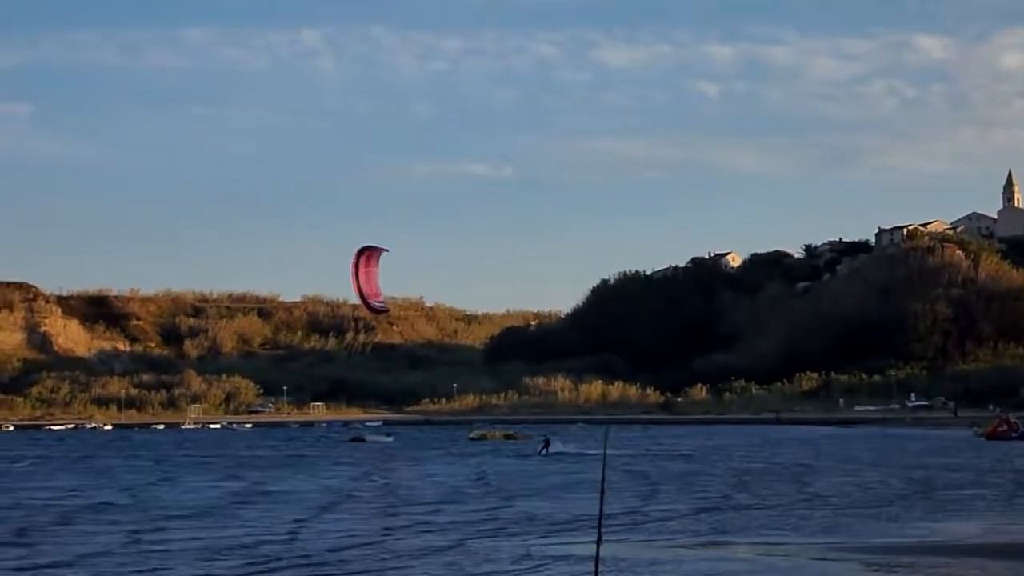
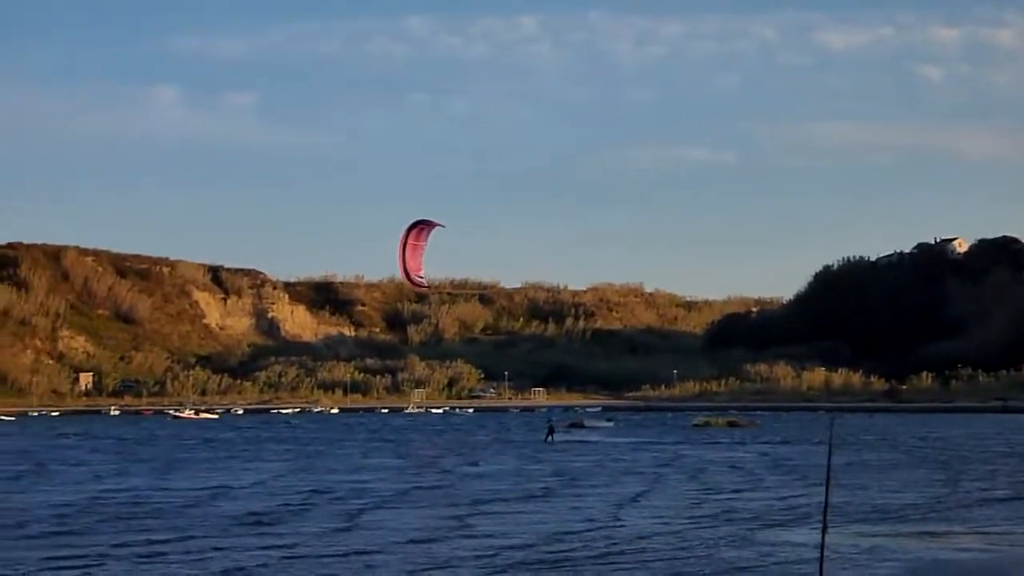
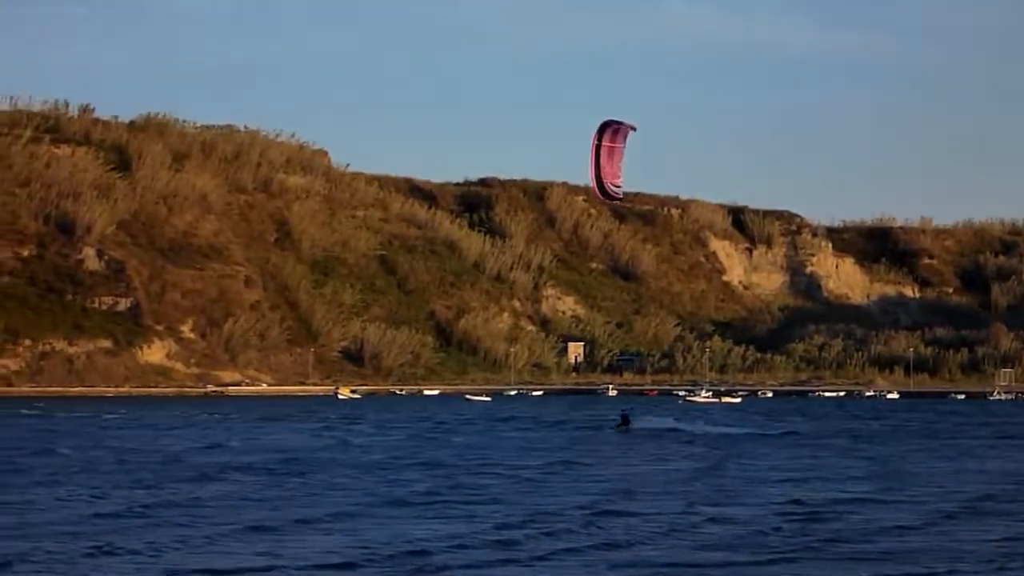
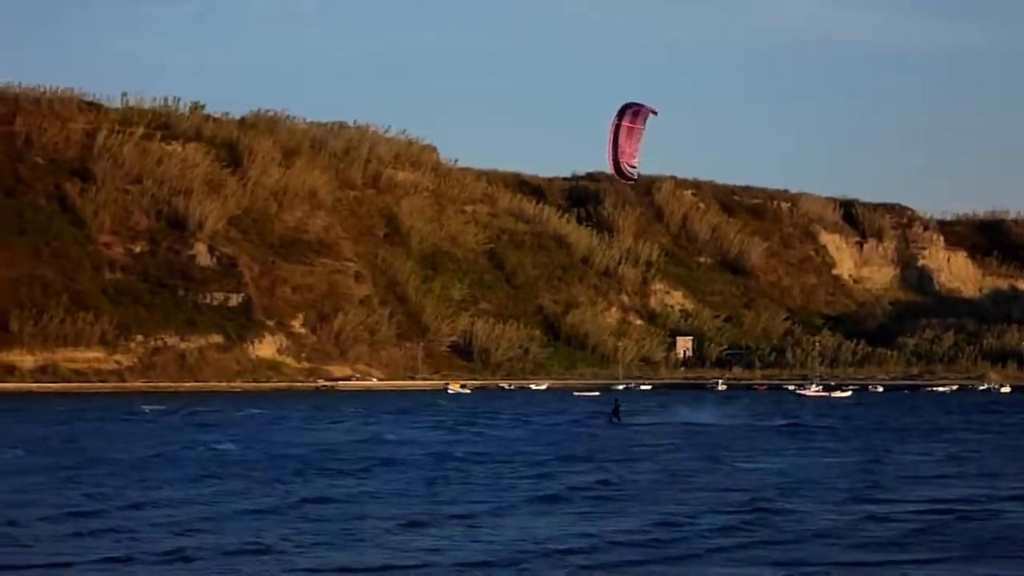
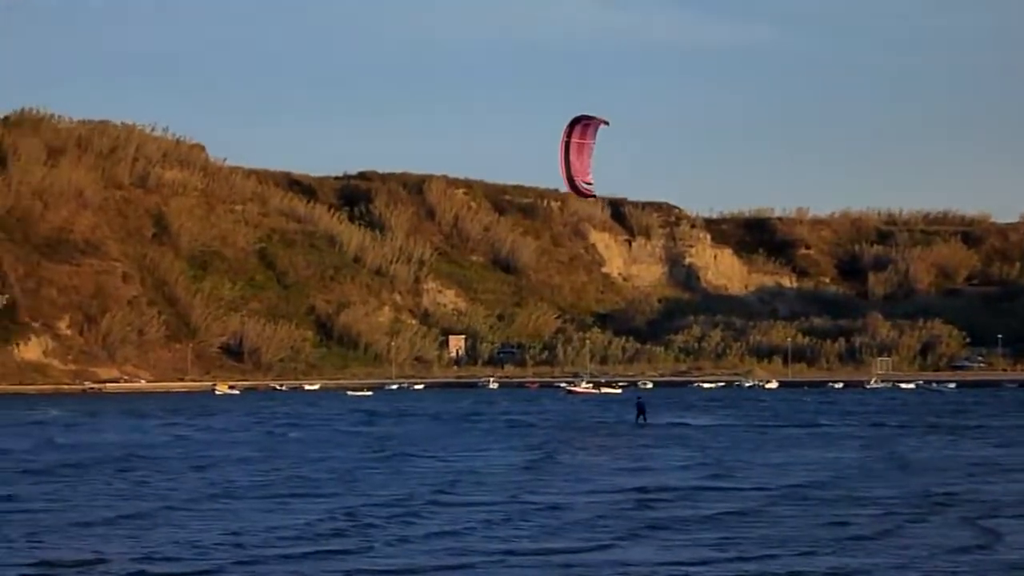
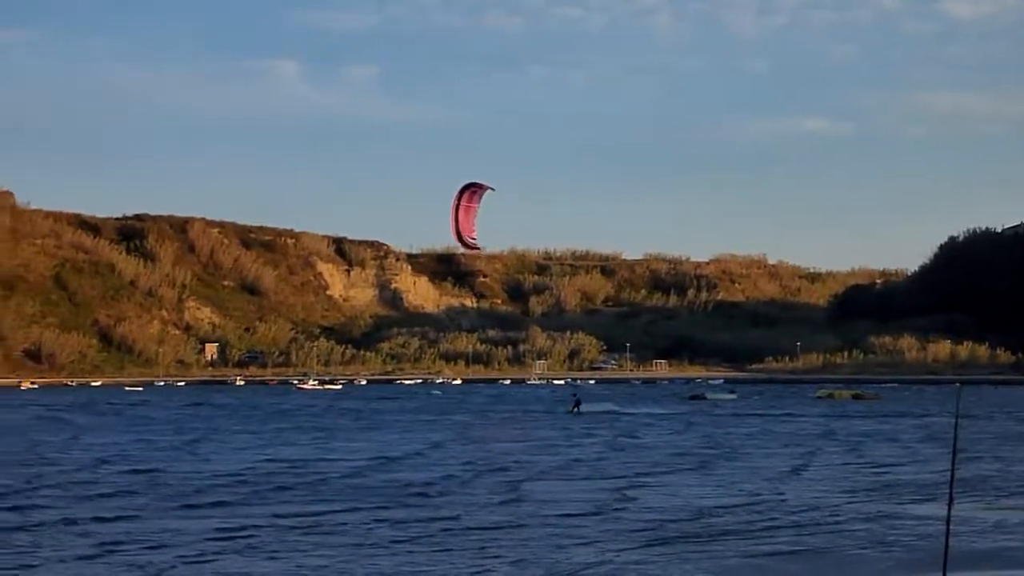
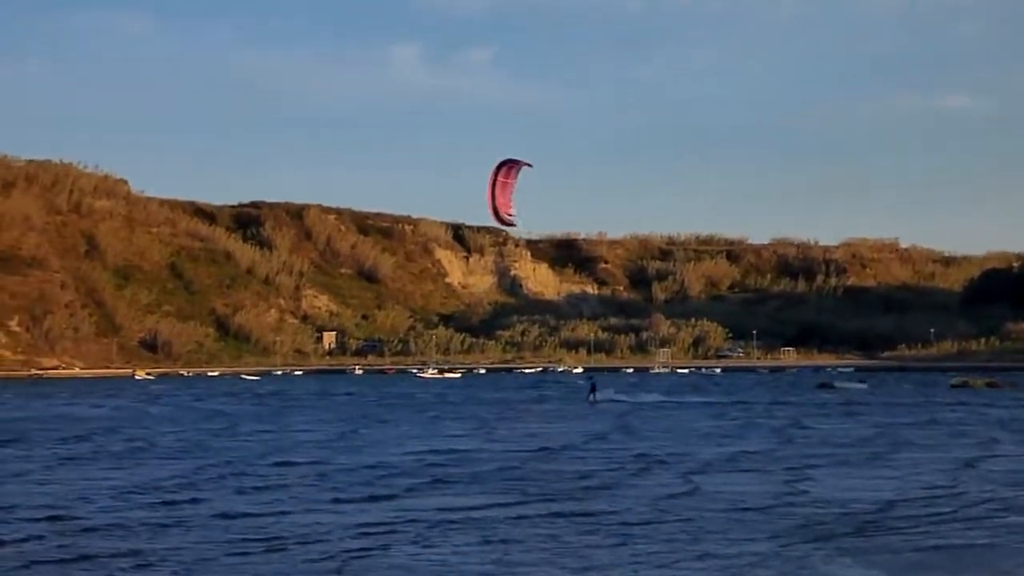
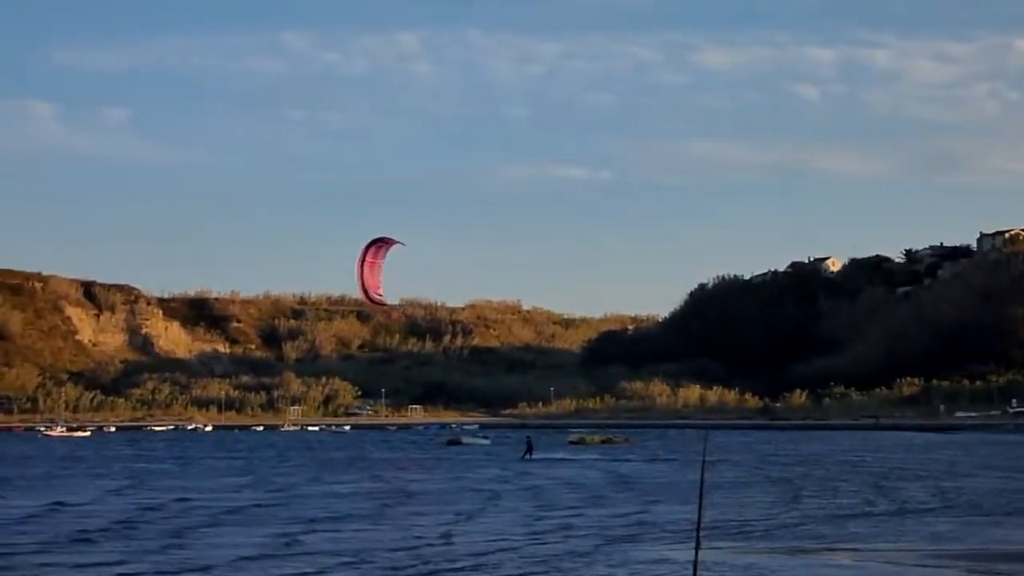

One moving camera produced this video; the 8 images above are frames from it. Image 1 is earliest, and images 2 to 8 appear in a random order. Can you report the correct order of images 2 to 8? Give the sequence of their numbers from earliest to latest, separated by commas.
8, 2, 6, 7, 5, 3, 4
